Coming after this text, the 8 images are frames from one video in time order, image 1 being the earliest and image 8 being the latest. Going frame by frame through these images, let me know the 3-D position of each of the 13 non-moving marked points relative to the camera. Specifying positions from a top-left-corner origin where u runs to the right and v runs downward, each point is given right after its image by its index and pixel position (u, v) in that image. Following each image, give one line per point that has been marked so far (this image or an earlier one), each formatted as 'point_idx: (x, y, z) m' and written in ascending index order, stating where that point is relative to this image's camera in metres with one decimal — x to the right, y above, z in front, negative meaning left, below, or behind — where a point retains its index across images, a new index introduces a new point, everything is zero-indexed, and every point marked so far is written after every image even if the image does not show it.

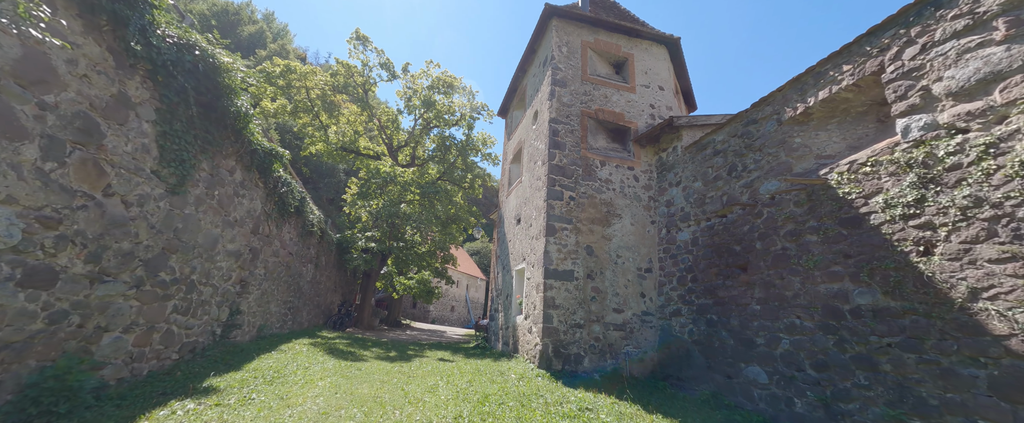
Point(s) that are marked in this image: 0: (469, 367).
0: (-0.8, -2.8, +6.0) m
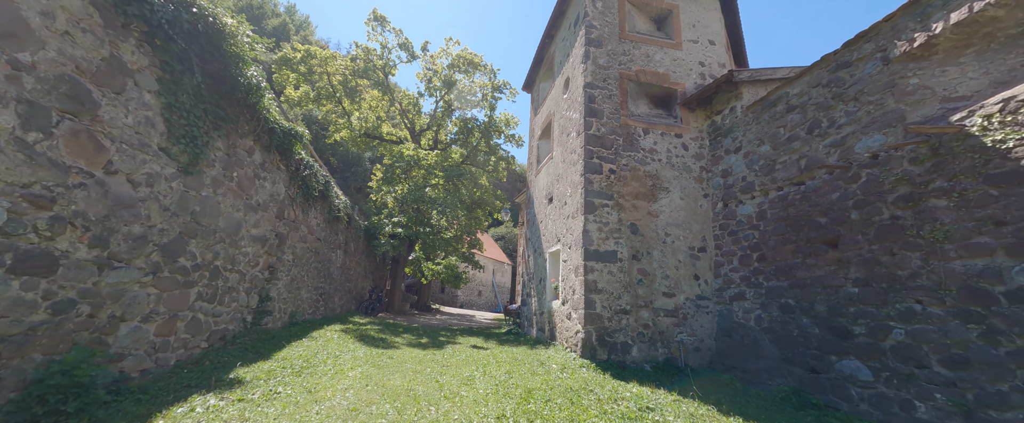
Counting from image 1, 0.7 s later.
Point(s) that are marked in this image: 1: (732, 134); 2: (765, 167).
0: (-0.1, -2.4, +5.6) m
1: (+3.6, +1.3, +5.5) m
2: (+3.6, +0.6, +4.8) m
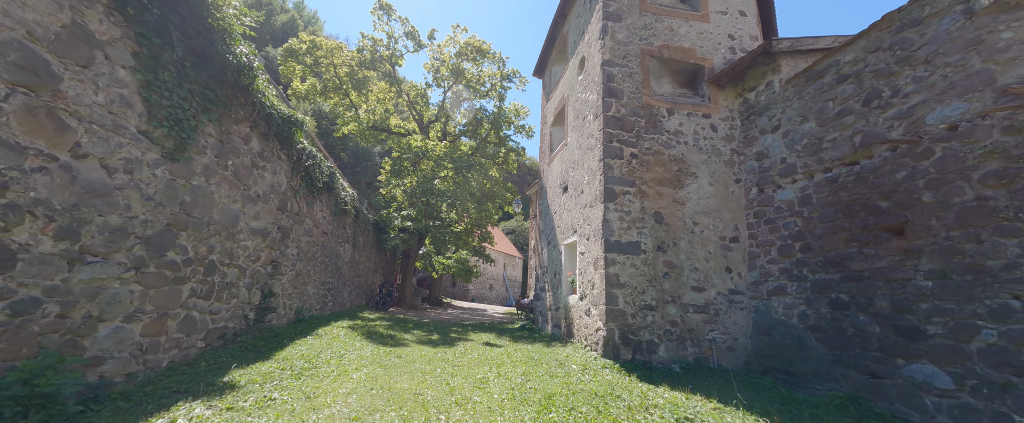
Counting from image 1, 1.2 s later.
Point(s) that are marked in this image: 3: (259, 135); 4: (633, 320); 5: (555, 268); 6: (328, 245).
0: (+0.1, -2.2, +5.3) m
1: (+3.8, +1.5, +5.0) m
2: (+3.8, +0.8, +4.3) m
3: (-3.7, +1.1, +5.0) m
4: (+1.7, -1.5, +4.8) m
5: (+1.0, -1.3, +7.6) m
6: (-4.4, -0.8, +8.1) m
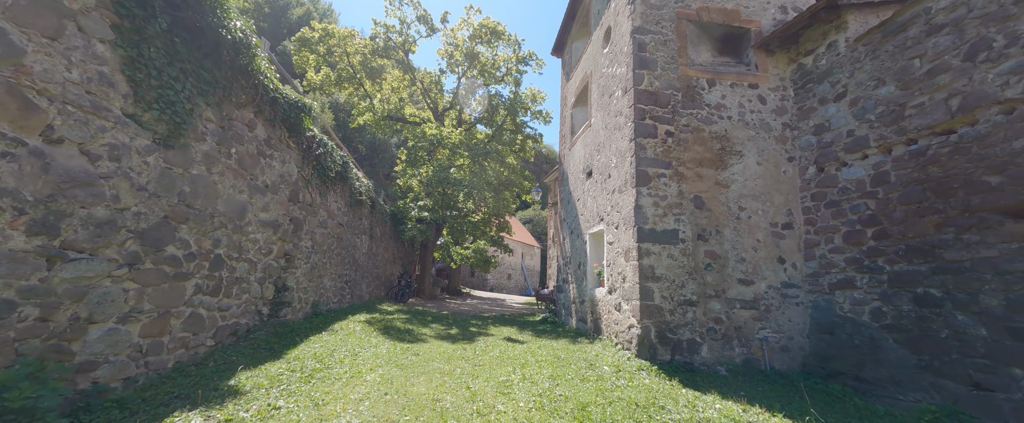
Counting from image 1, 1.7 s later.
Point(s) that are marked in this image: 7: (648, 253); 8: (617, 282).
0: (+0.5, -2.0, +4.9) m
1: (+4.0, +1.7, +4.3) m
2: (+4.0, +1.0, +3.6) m
3: (-3.4, +1.3, +4.7) m
4: (+2.0, -1.3, +4.3) m
5: (+1.4, -1.0, +7.2) m
6: (-3.9, -0.6, +7.9) m
7: (+1.8, -0.5, +4.5) m
8: (+1.6, -1.1, +5.1) m
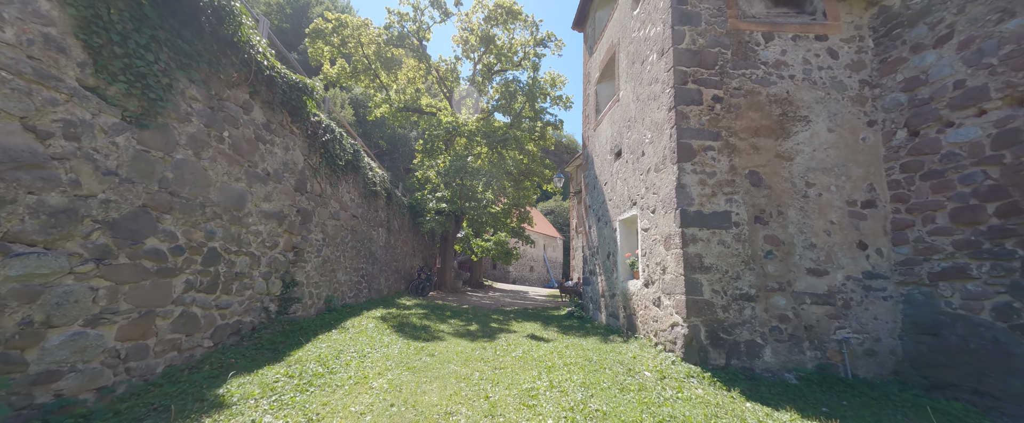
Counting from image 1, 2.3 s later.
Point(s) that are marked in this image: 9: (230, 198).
0: (+0.8, -1.8, +4.3) m
1: (+4.2, +2.0, +3.4) m
2: (+4.2, +1.3, +2.8) m
3: (-3.2, +1.4, +4.3) m
4: (+2.3, -1.1, +3.6) m
5: (+1.8, -0.7, +6.5) m
6: (-3.4, -0.4, +7.6) m
7: (+2.1, -0.3, +3.8) m
8: (+1.9, -0.8, +4.5) m
9: (-3.2, +0.1, +3.8) m
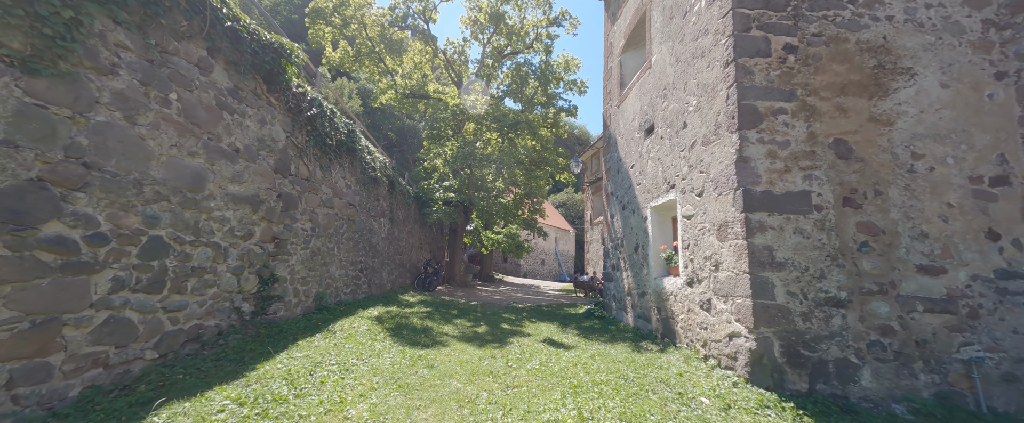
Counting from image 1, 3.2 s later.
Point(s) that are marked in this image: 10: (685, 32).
0: (+1.0, -1.6, +3.6) m
1: (+4.4, +2.2, +2.5) m
2: (+4.3, +1.5, +1.9) m
3: (-3.0, +1.6, +3.6) m
4: (+2.4, -0.9, +2.8) m
5: (+2.1, -0.5, +5.7) m
6: (-3.2, -0.1, +6.9) m
7: (+2.2, -0.1, +3.0) m
8: (+2.1, -0.6, +3.7) m
9: (-3.0, +0.3, +3.1) m
10: (+2.2, +2.2, +4.2) m
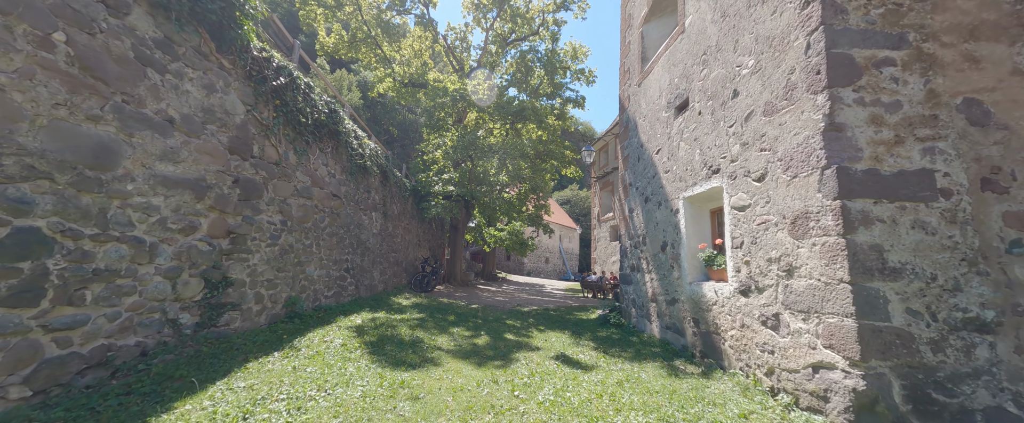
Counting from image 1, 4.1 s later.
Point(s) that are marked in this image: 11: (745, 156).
0: (+1.0, -1.5, +2.7) m
1: (+4.4, +2.2, +1.6) m
2: (+4.4, +1.5, +1.0) m
3: (-3.0, +1.7, +2.8) m
4: (+2.5, -0.8, +2.0) m
5: (+2.2, -0.4, +4.9) m
6: (-3.1, 0.0, +6.1) m
7: (+2.3, 0.0, +2.1) m
8: (+2.1, -0.5, +2.8) m
9: (-3.0, +0.4, +2.3) m
10: (+2.2, +2.3, +3.4) m
11: (+2.2, +0.5, +3.2) m
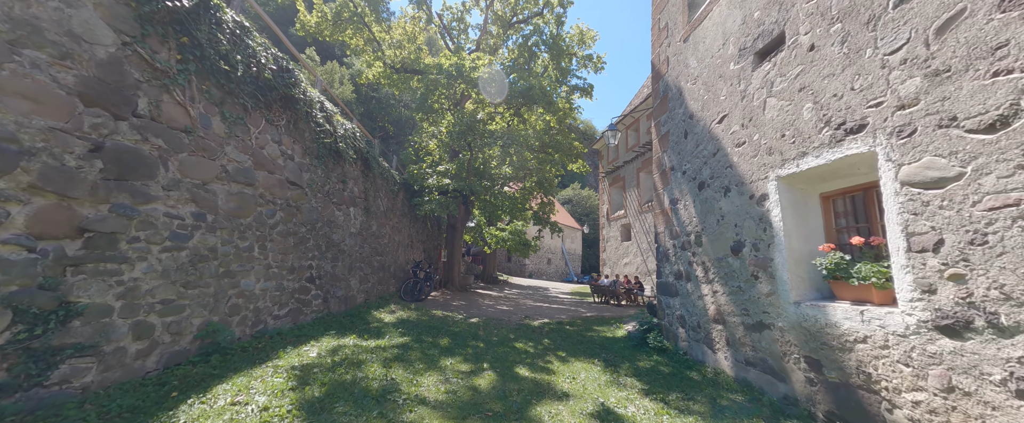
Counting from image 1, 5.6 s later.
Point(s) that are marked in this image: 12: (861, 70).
0: (+1.2, -1.4, +1.4) m
1: (+4.6, +2.4, +0.3) m
2: (+4.5, +1.7, -0.3) m
3: (-2.8, +1.8, +1.4) m
4: (+2.6, -0.7, +0.6) m
5: (+2.3, -0.2, +3.5) m
6: (-2.9, +0.1, +4.8) m
7: (+2.4, +0.1, +0.8) m
8: (+2.3, -0.4, +1.5) m
9: (-2.8, +0.5, +1.0) m
10: (+2.4, +2.5, +2.0) m
11: (+2.3, +0.6, +1.8) m
12: (+2.4, +1.0, +2.3) m
